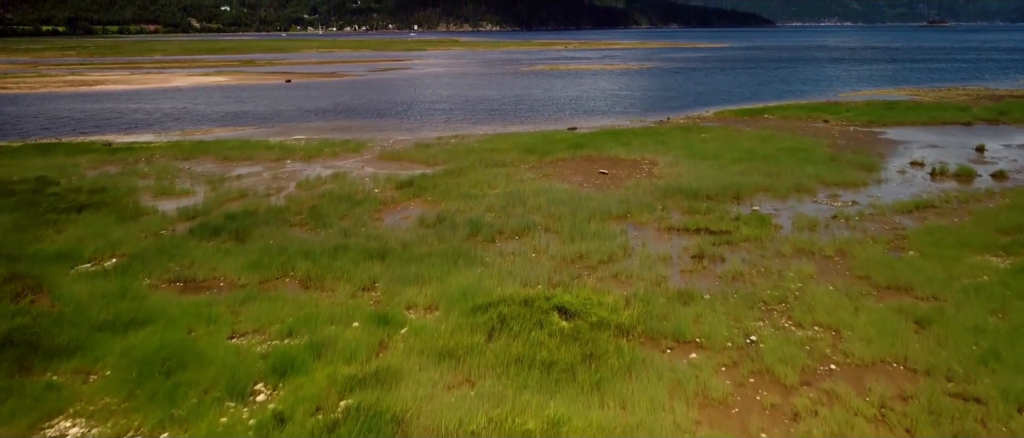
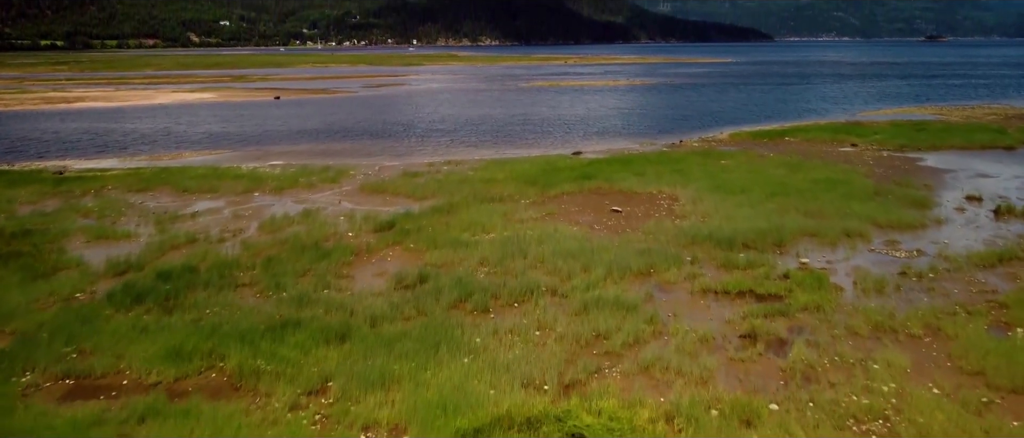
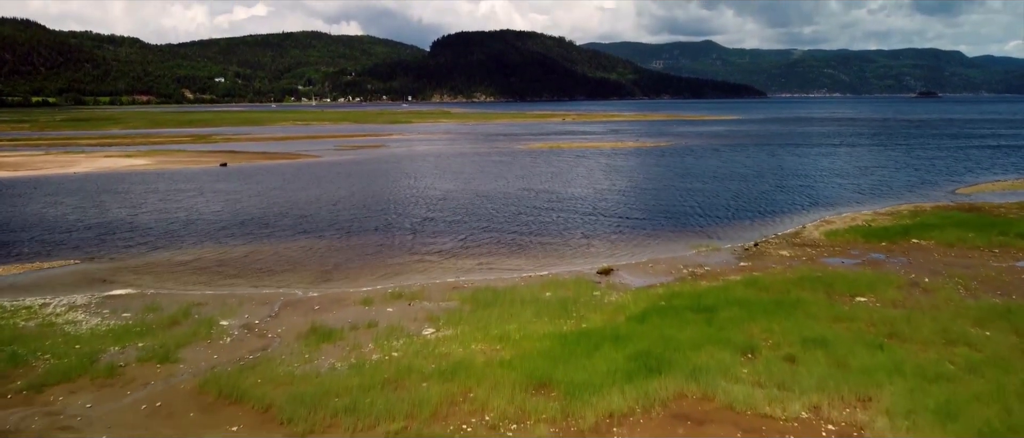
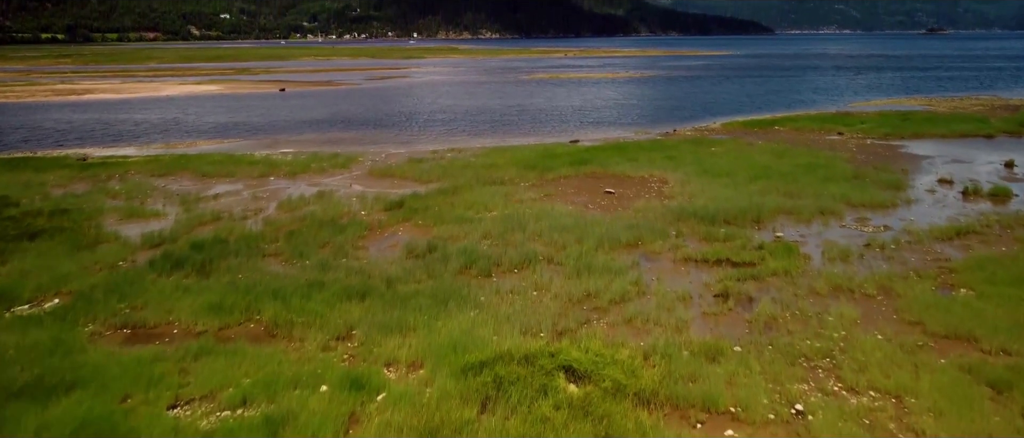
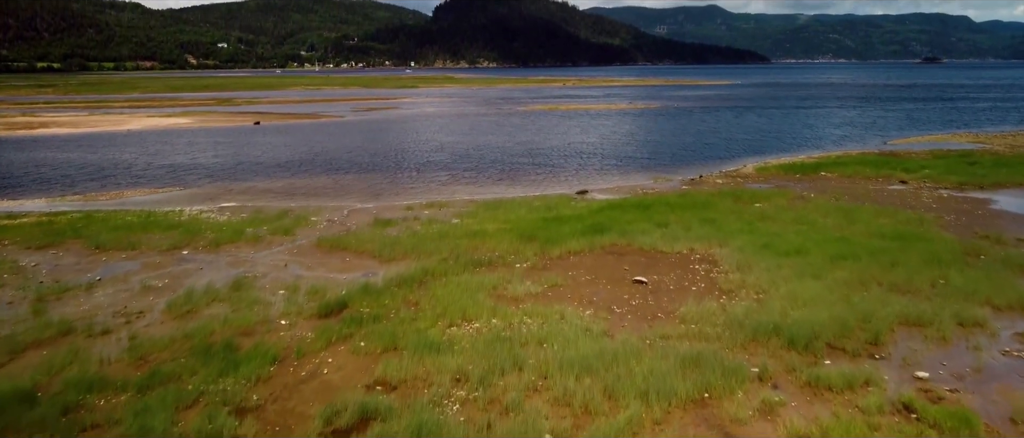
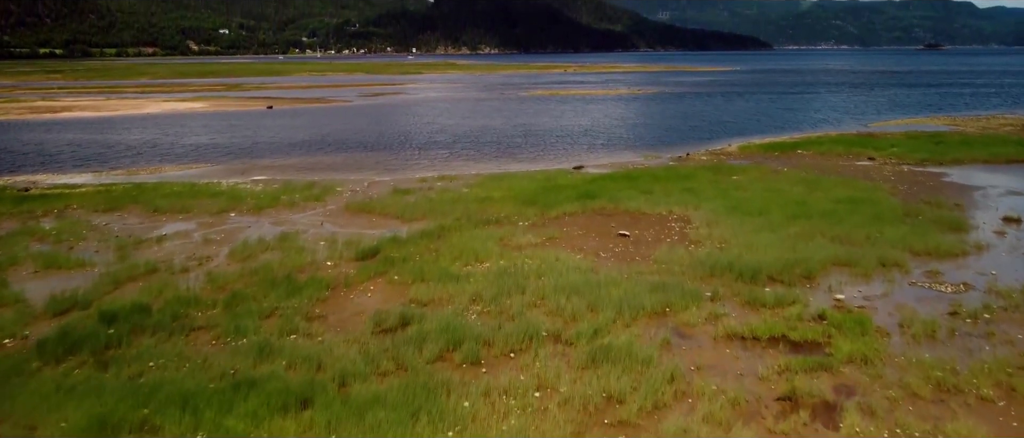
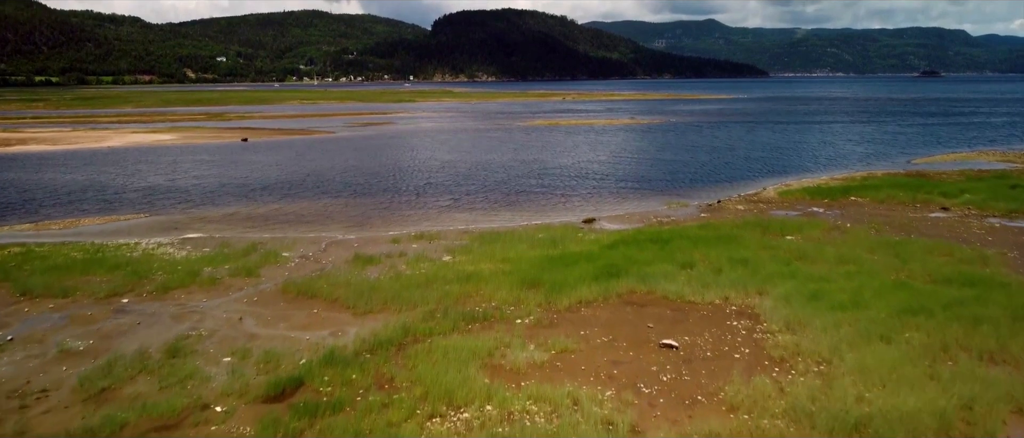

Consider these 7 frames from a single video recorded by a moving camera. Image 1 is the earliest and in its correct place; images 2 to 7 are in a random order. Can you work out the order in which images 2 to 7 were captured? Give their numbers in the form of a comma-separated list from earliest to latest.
4, 2, 6, 5, 7, 3
